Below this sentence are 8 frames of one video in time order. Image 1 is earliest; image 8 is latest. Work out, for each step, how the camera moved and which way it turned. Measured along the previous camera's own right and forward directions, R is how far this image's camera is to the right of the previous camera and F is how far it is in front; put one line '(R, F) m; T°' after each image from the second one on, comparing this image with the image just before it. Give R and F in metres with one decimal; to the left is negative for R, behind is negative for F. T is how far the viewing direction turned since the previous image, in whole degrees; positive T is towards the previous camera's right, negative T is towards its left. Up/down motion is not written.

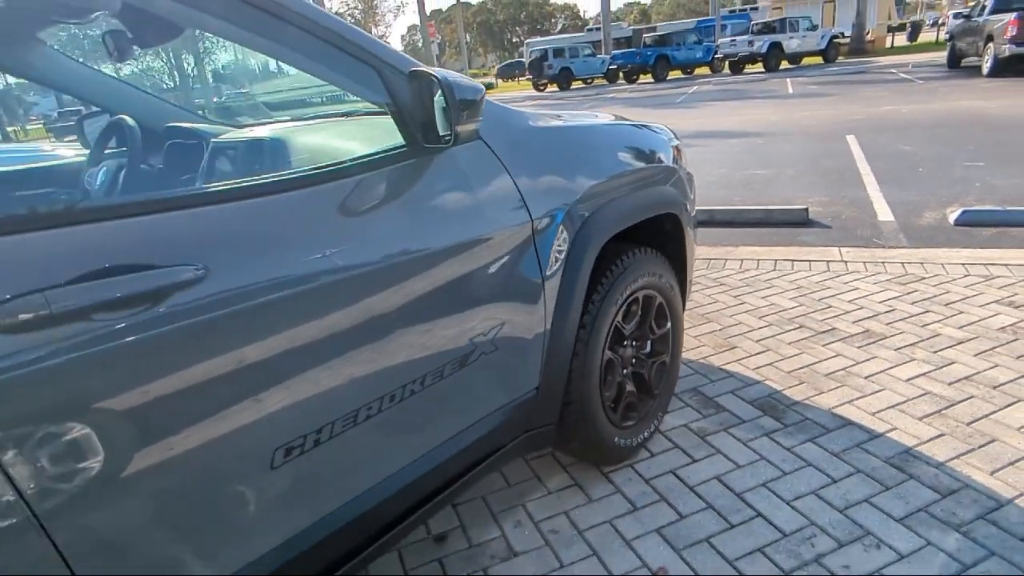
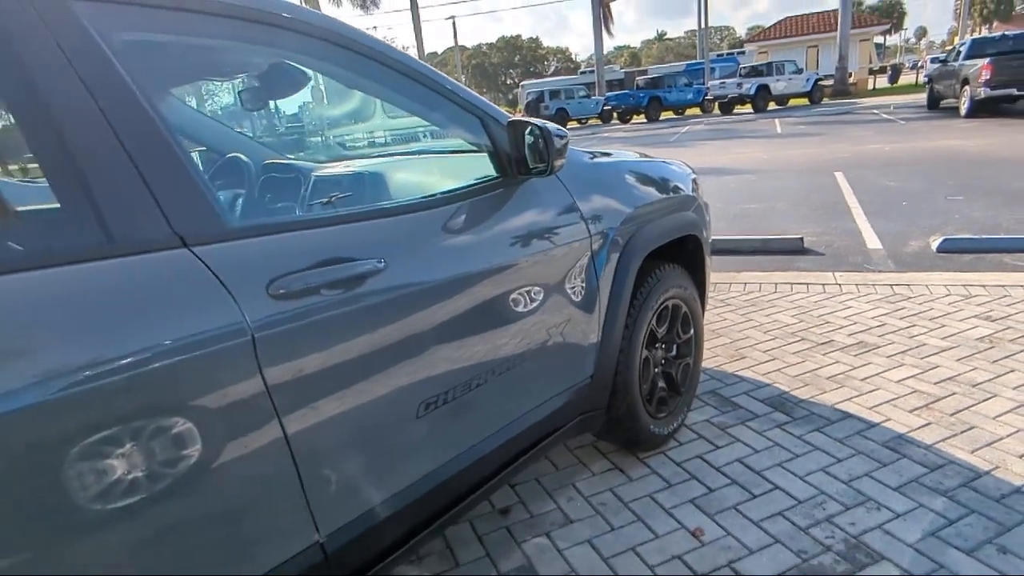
(-0.2, -0.4) m; +1°
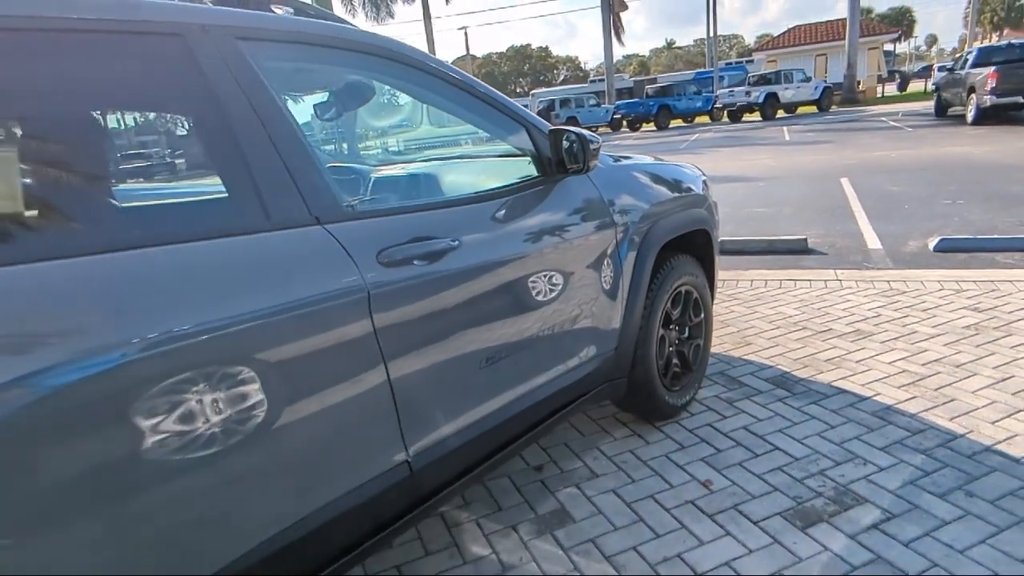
(-0.1, -0.4) m; -1°
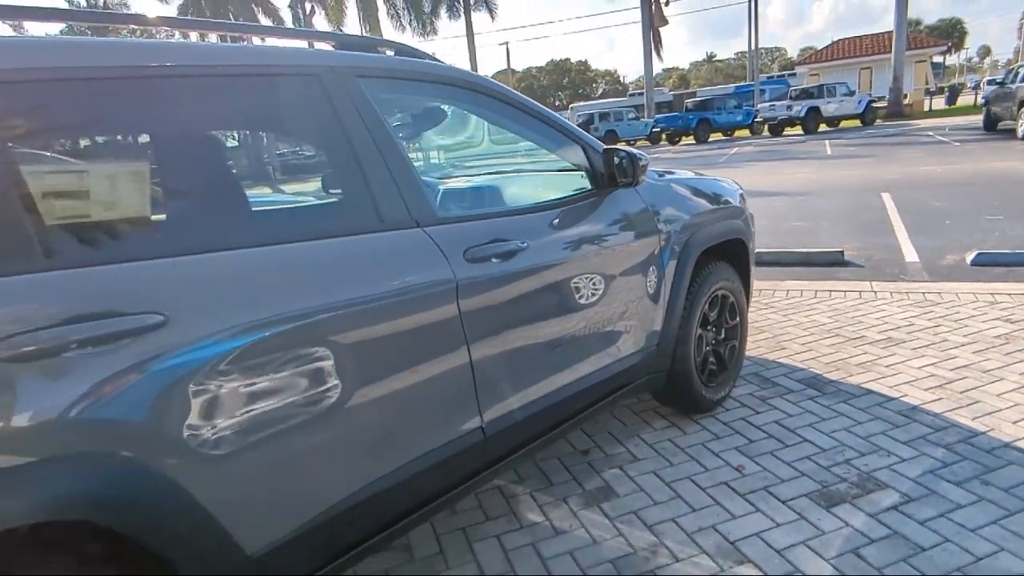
(-0.1, -0.3) m; -3°
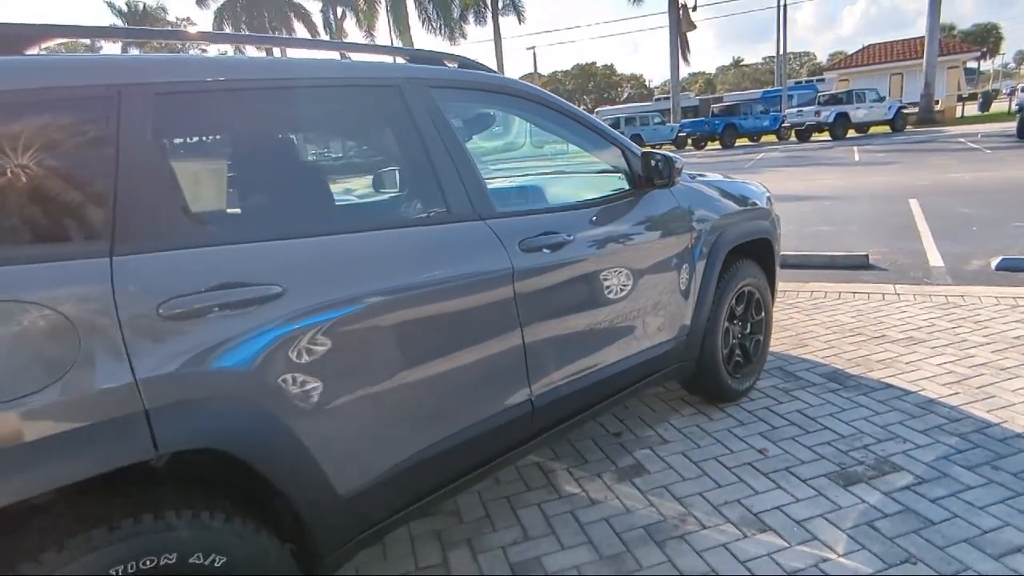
(-0.1, -0.3) m; -2°
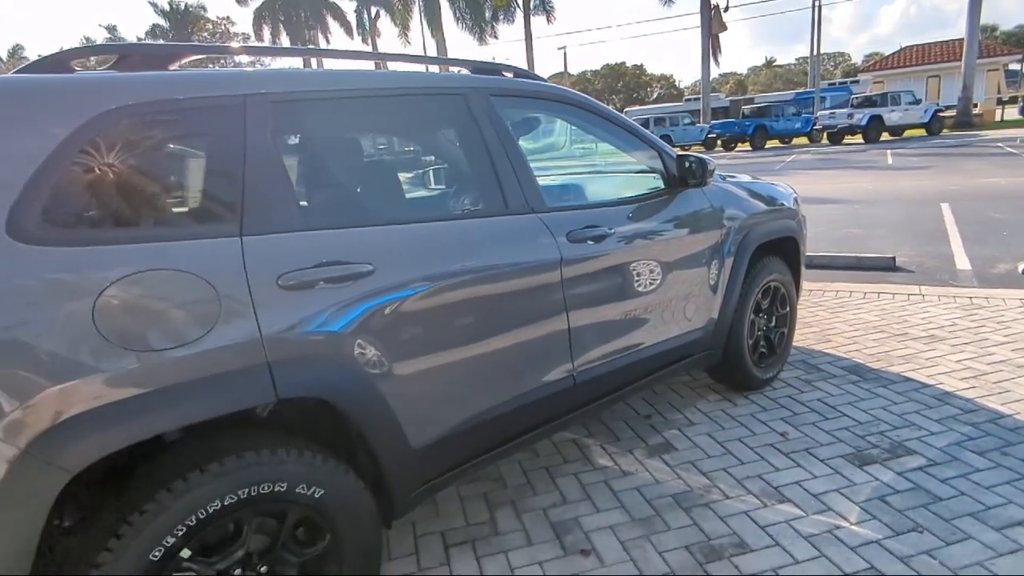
(-0.1, -0.3) m; -2°
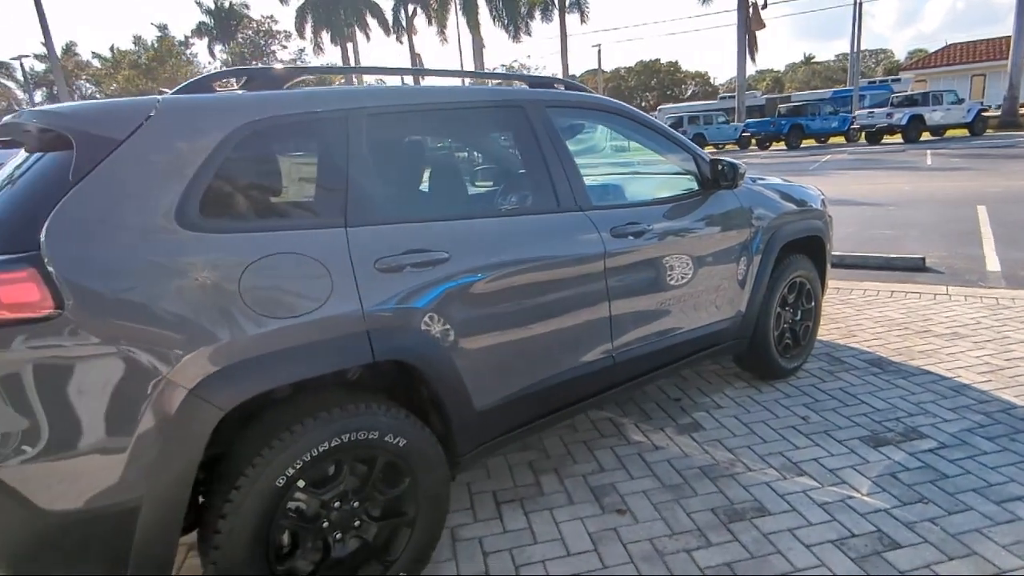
(-0.1, -0.4) m; -3°
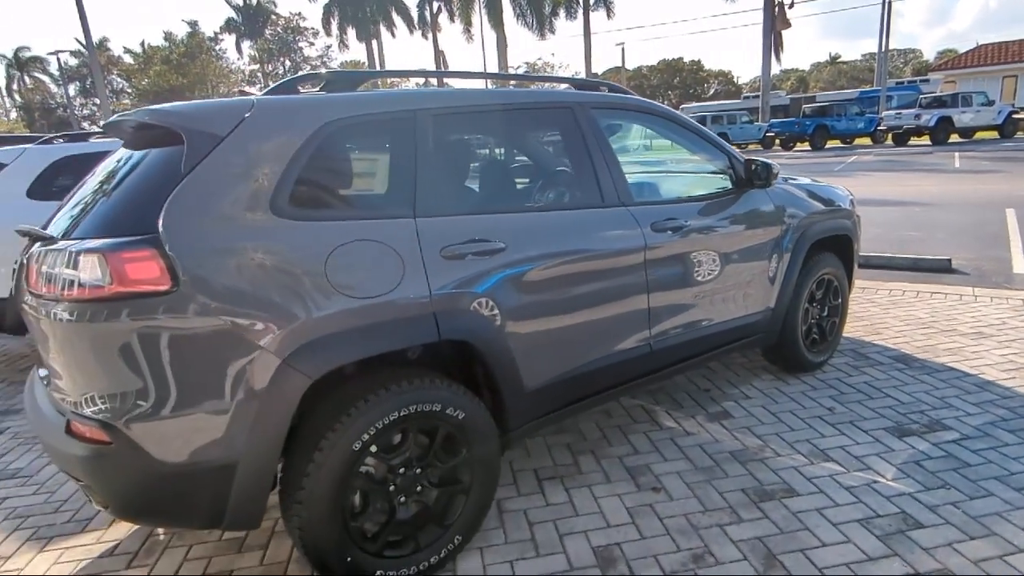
(-0.1, -0.2) m; -2°
